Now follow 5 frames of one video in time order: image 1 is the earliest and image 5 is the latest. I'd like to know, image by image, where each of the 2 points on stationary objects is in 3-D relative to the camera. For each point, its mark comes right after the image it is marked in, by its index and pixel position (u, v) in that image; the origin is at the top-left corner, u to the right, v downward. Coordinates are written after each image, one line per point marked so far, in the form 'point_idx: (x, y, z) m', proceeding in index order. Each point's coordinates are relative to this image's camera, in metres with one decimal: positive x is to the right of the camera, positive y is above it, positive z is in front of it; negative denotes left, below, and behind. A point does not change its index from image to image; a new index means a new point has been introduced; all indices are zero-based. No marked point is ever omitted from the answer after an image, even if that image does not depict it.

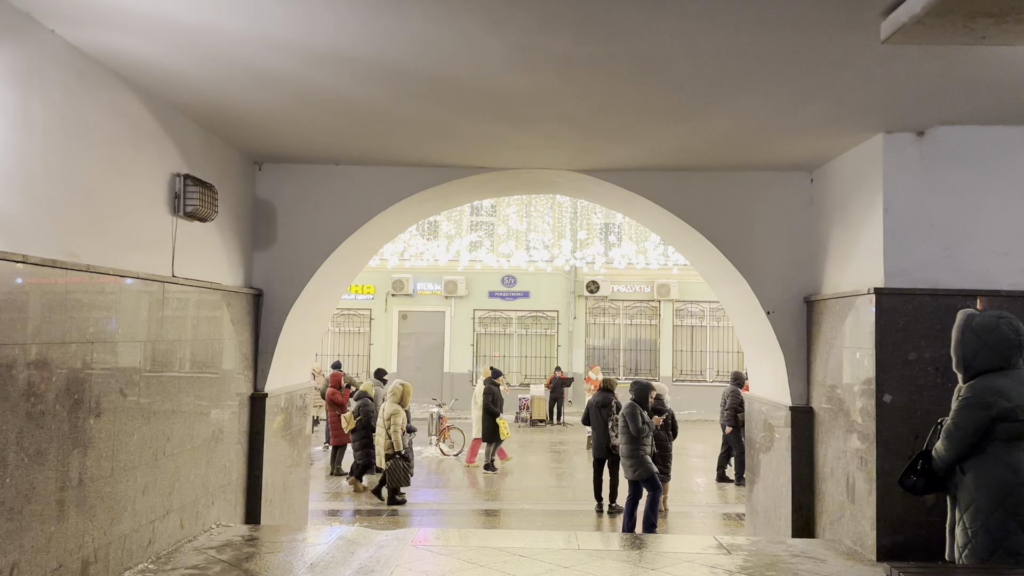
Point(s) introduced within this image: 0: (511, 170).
0: (0.0, +0.9, +6.2) m
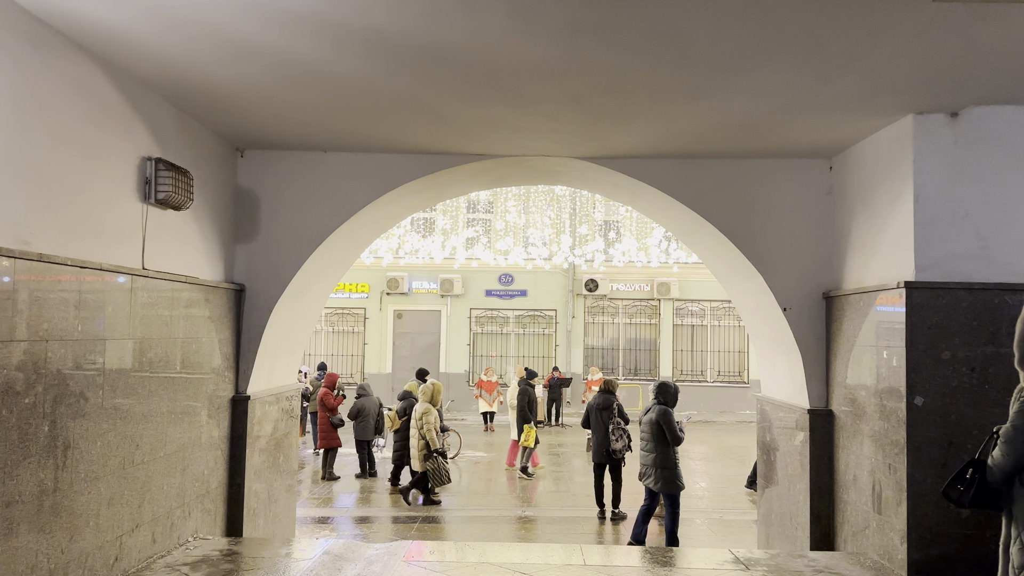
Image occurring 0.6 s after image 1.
0: (0.0, +1.0, +5.8) m
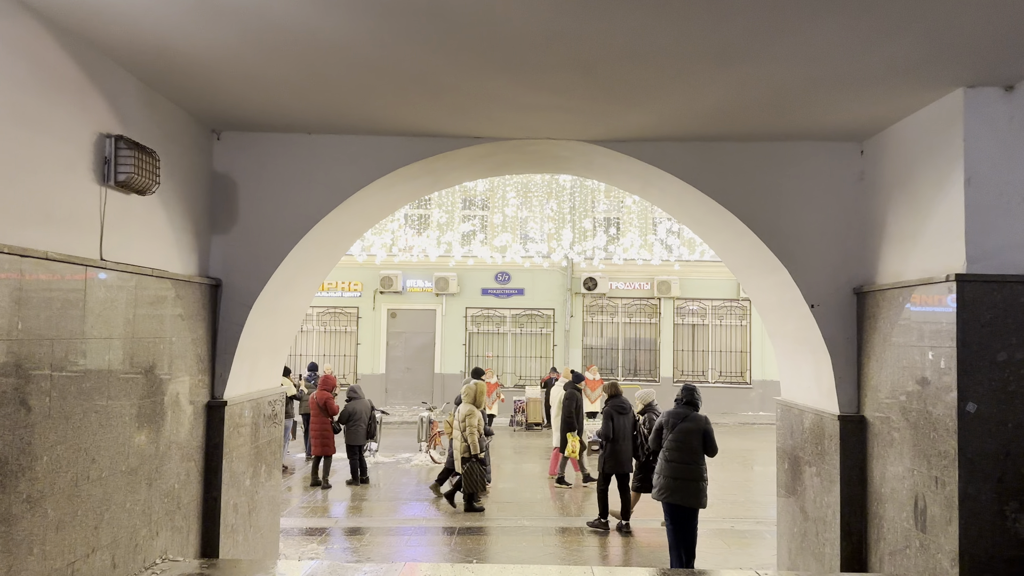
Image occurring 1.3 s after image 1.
0: (0.0, +1.0, +5.3) m
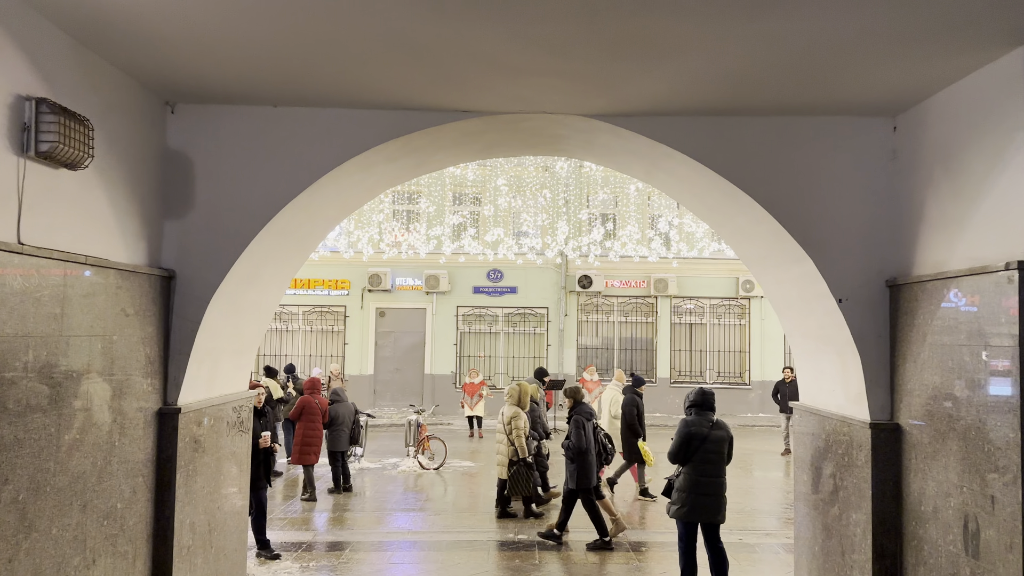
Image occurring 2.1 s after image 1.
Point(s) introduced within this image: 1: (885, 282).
0: (-0.1, +1.0, +4.8) m
1: (+2.2, 0.0, +4.6) m
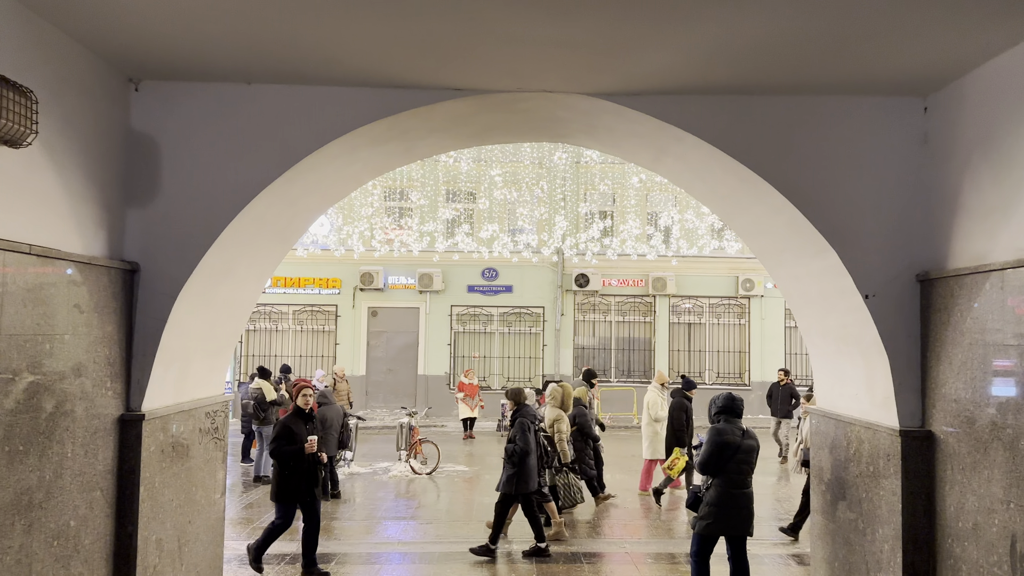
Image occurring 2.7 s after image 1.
0: (-0.1, +1.1, +4.4) m
1: (+2.1, +0.1, +4.2) m
